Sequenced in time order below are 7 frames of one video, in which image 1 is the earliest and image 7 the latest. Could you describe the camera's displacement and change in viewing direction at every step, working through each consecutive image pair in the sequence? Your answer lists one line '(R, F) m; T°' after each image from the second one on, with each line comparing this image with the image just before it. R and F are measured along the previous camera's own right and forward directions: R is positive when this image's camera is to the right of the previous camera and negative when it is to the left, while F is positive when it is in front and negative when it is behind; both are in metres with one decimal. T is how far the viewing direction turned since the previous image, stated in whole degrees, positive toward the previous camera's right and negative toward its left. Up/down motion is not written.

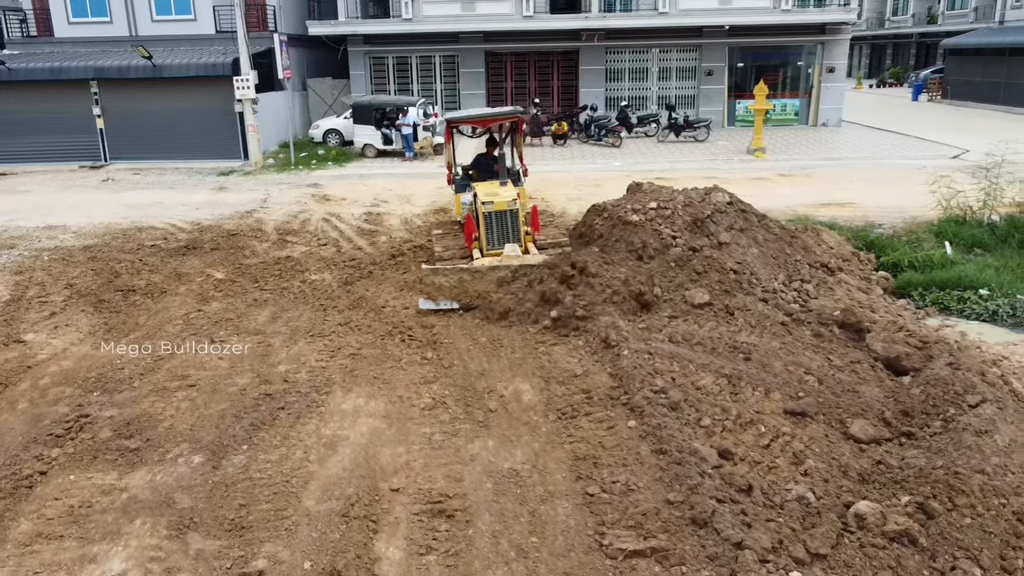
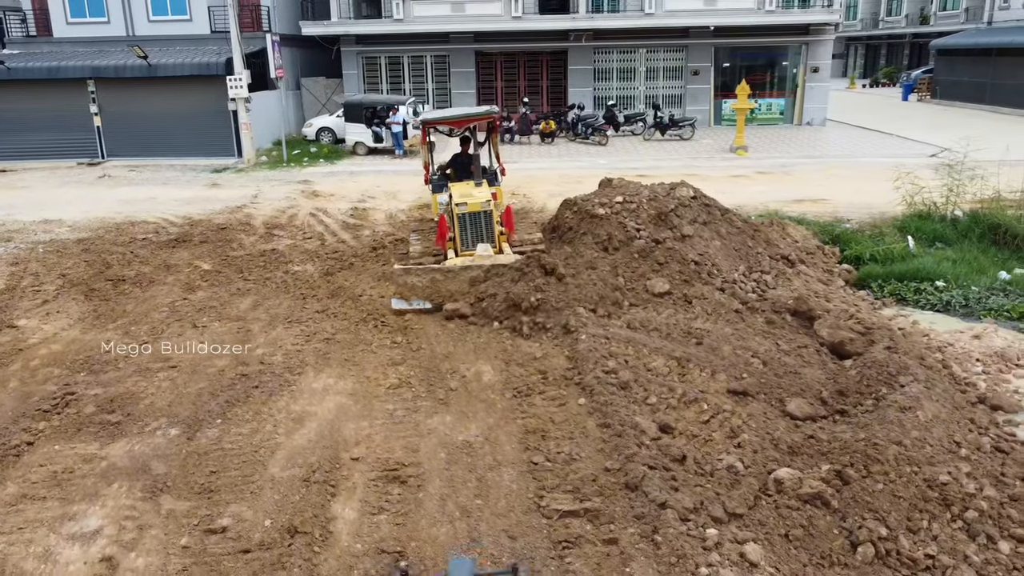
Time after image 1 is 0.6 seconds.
(+0.4, -0.4) m; 0°
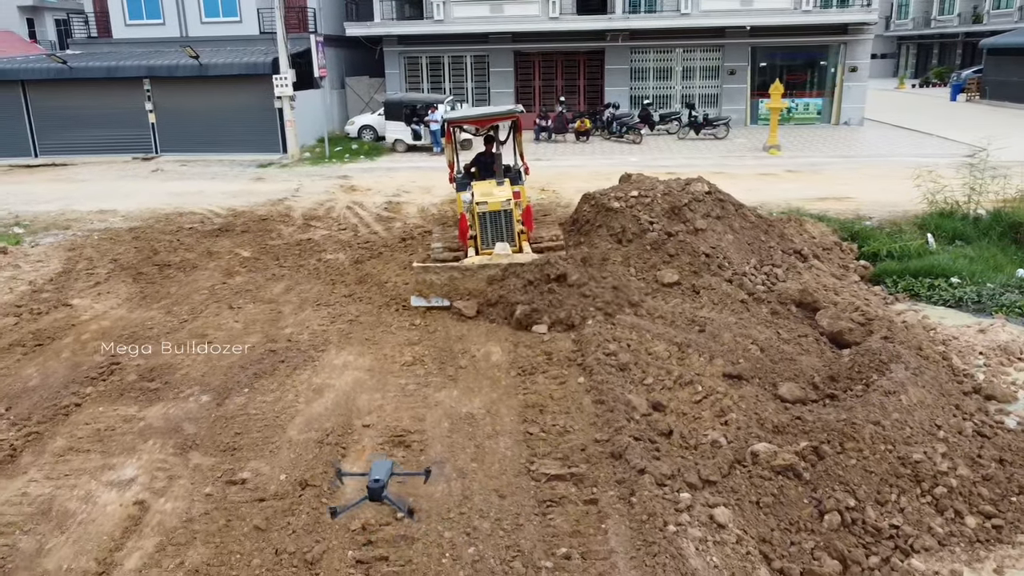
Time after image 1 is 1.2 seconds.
(+0.4, -0.4) m; -3°
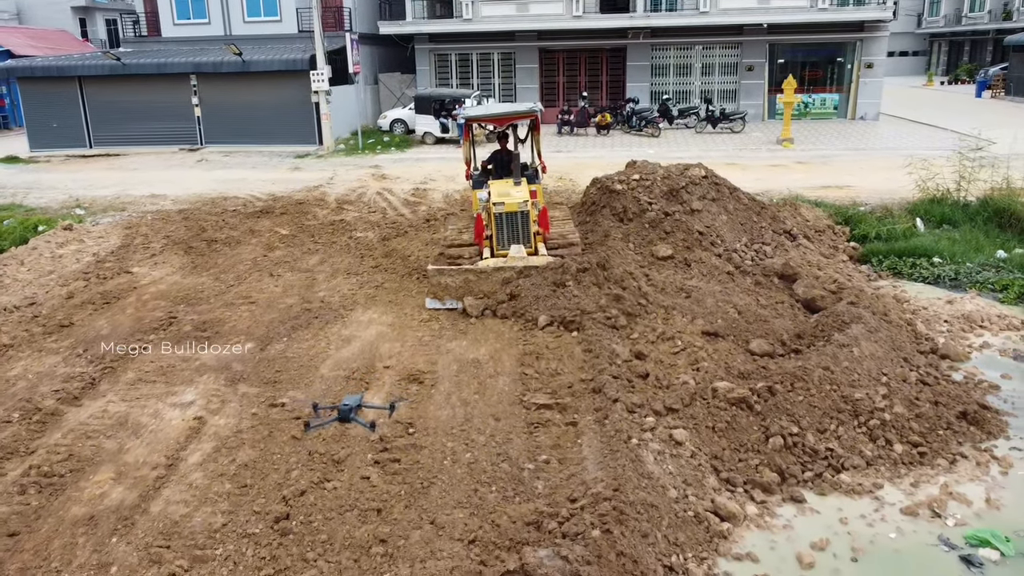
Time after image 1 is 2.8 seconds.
(+0.3, -1.0) m; -2°
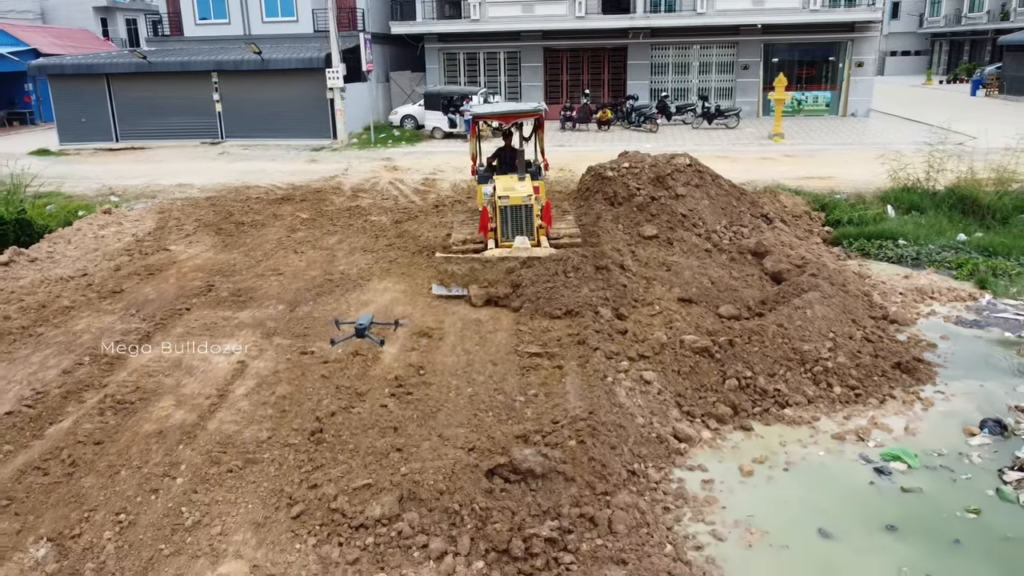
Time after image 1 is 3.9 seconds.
(+0.1, -1.1) m; -1°
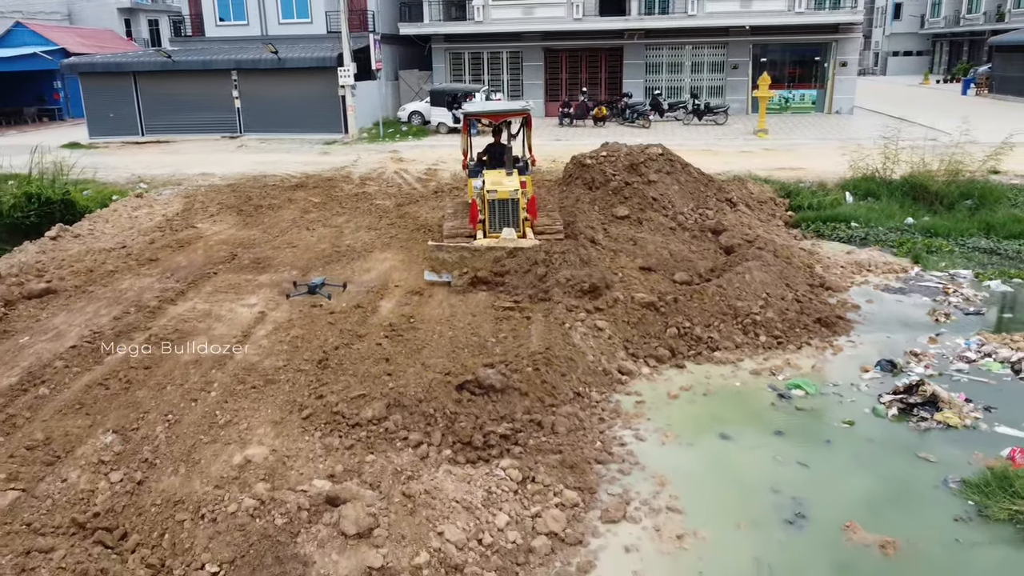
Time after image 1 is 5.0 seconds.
(+0.4, -1.3) m; -1°
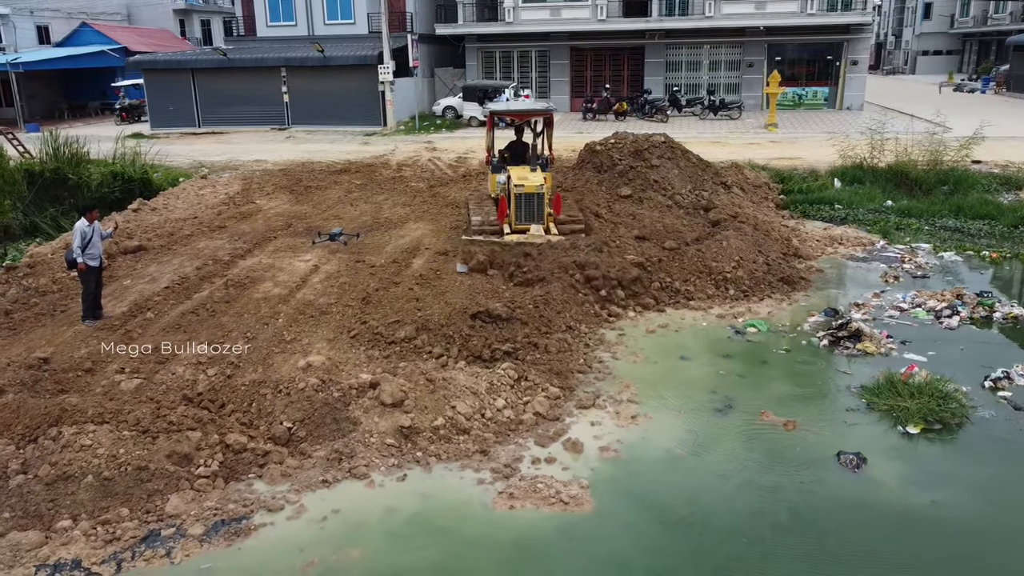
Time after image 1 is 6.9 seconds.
(+0.3, -1.7) m; -2°
